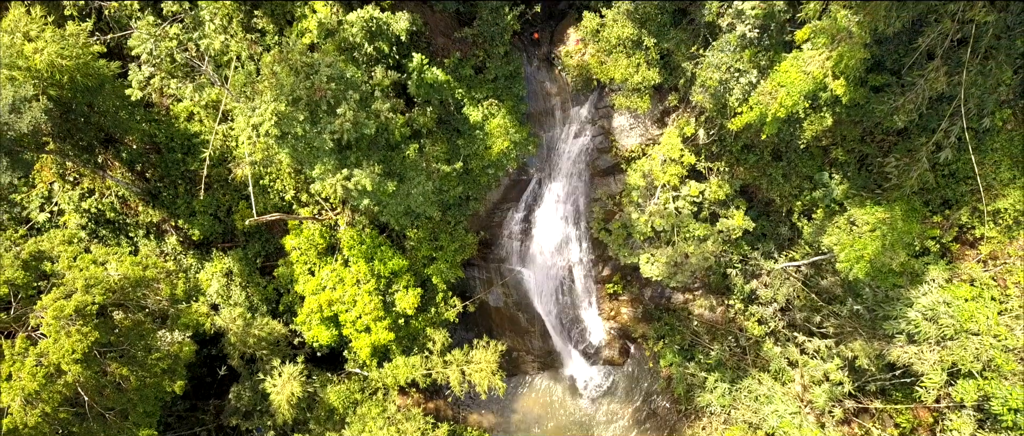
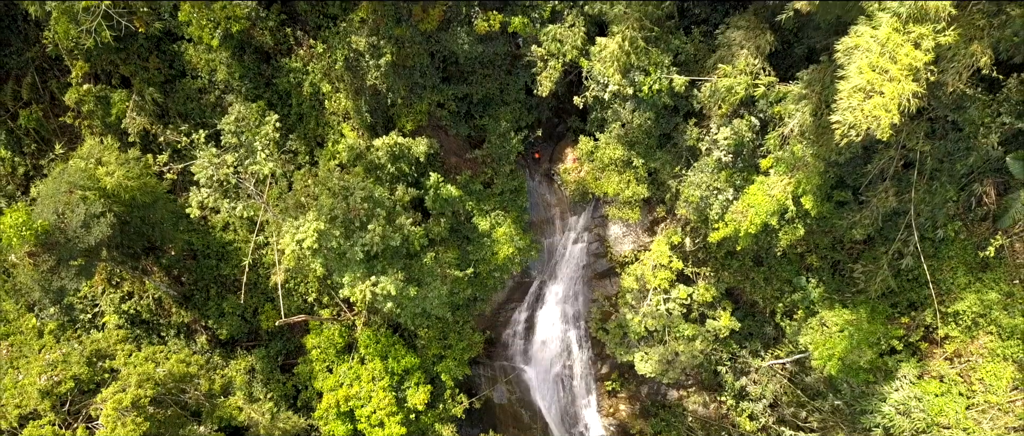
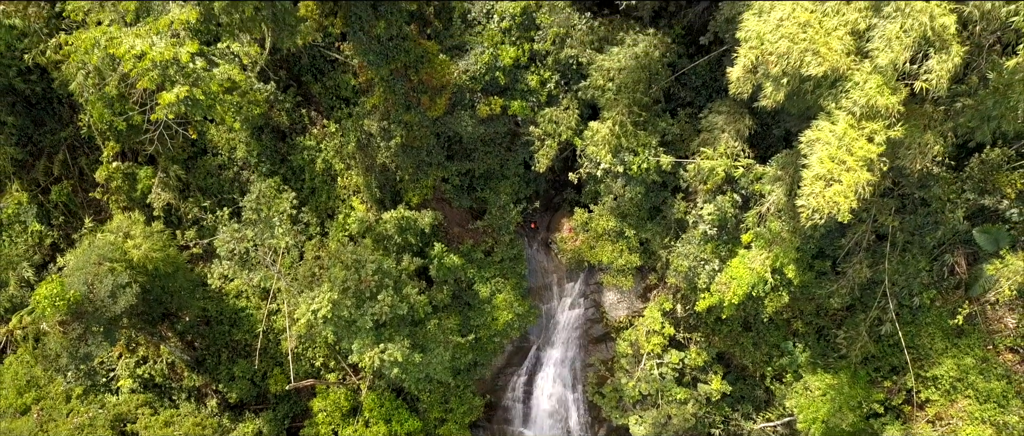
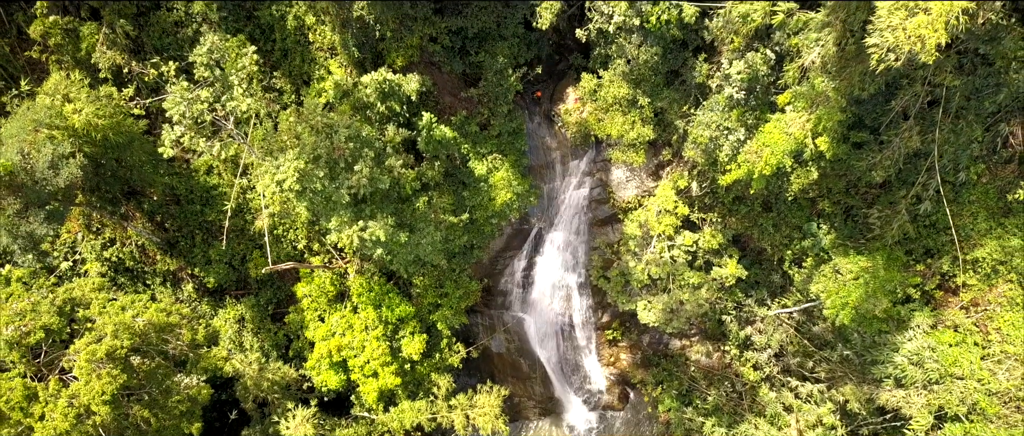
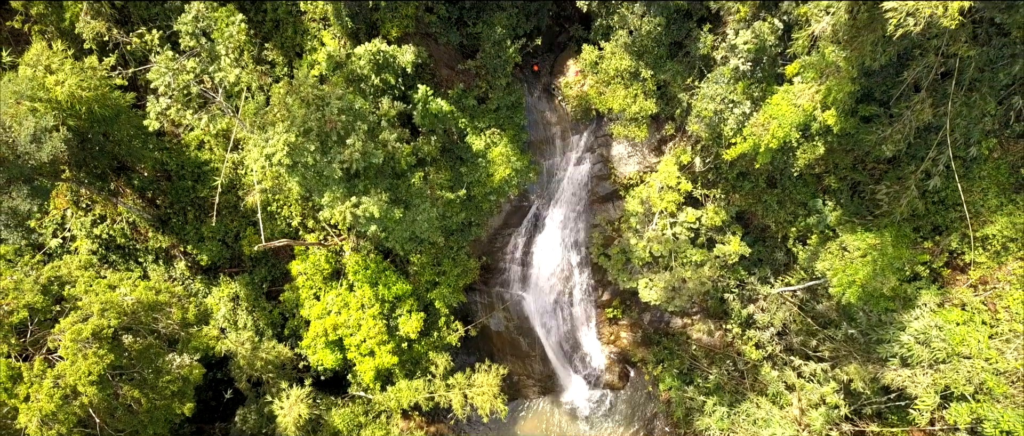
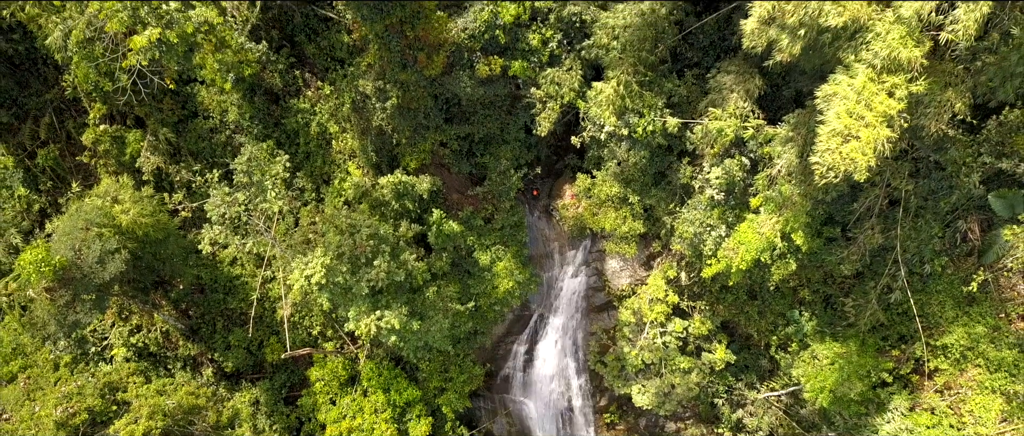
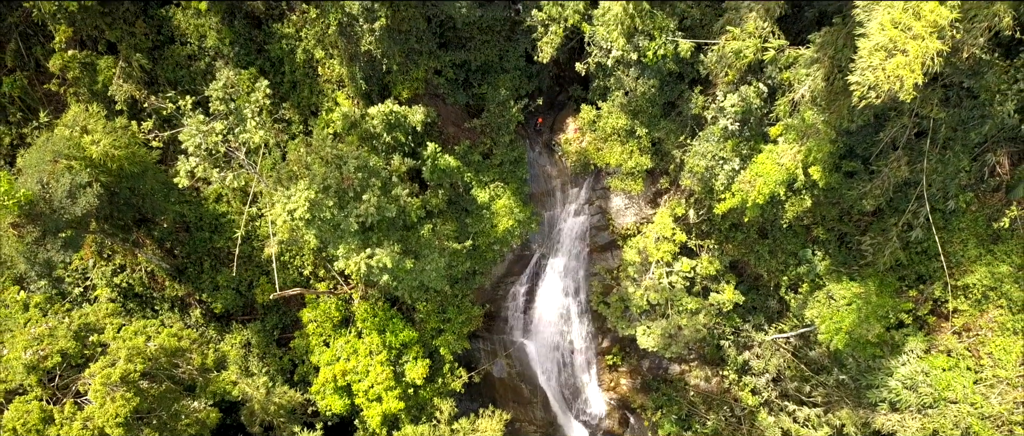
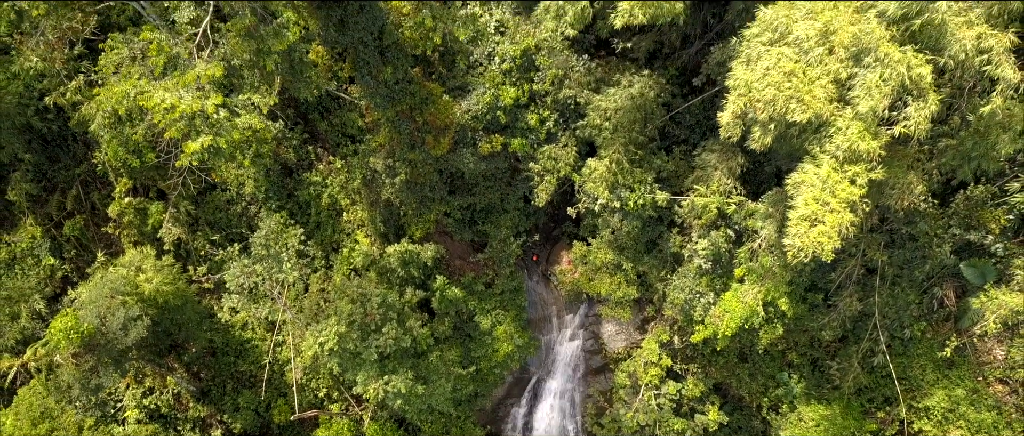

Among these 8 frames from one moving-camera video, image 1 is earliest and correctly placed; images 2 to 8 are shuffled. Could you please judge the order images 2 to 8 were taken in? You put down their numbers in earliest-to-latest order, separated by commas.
5, 4, 7, 2, 6, 3, 8
